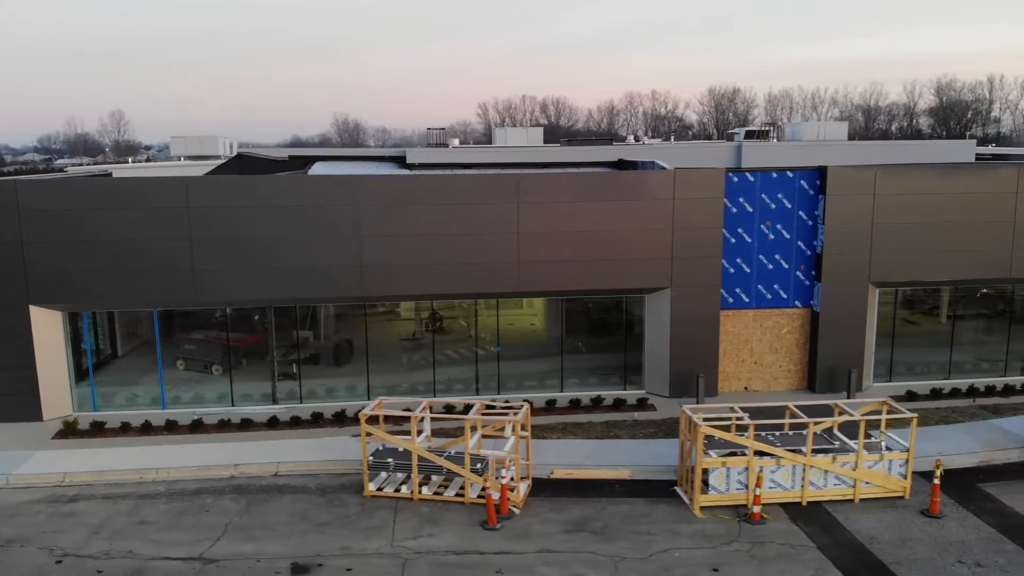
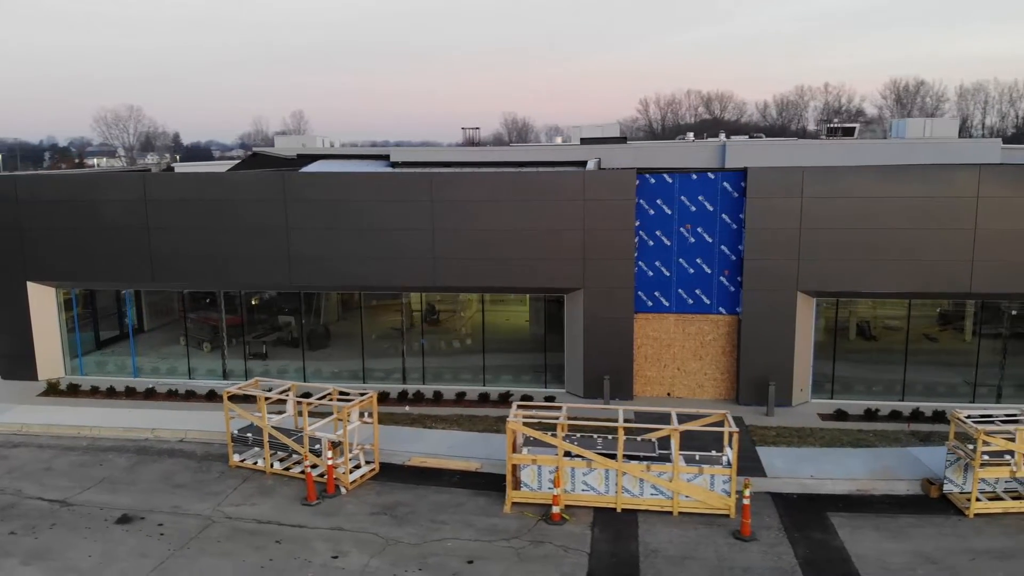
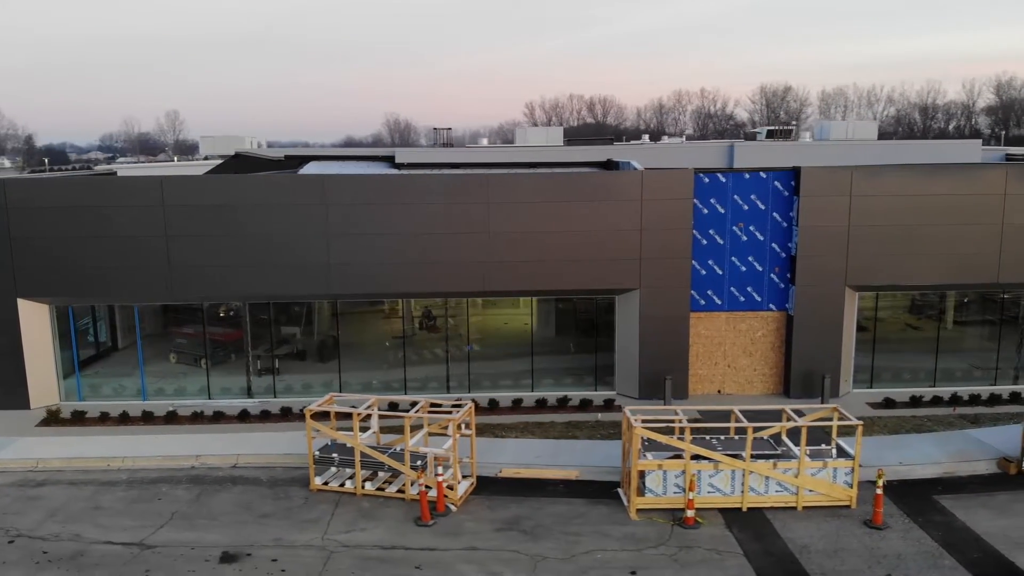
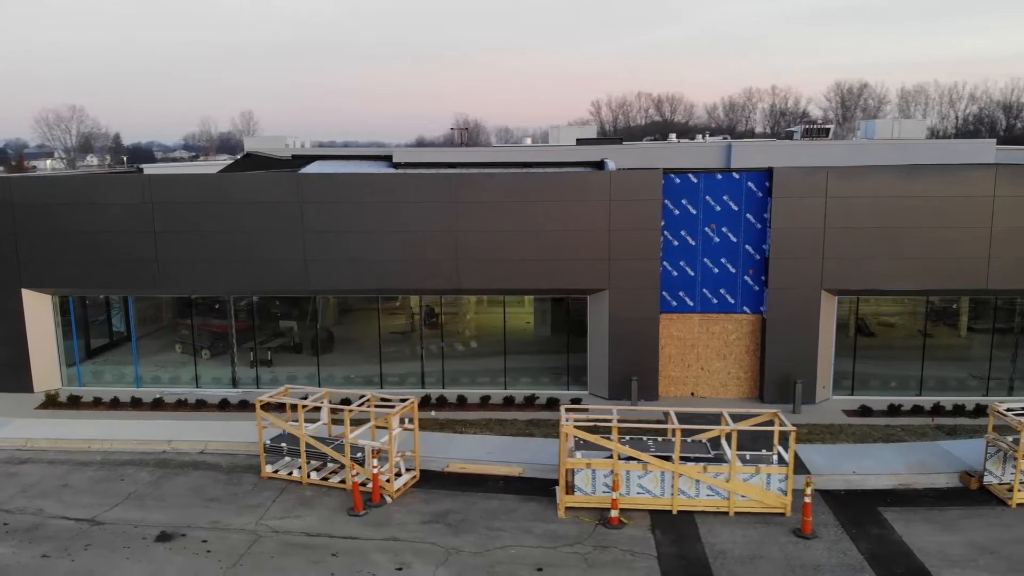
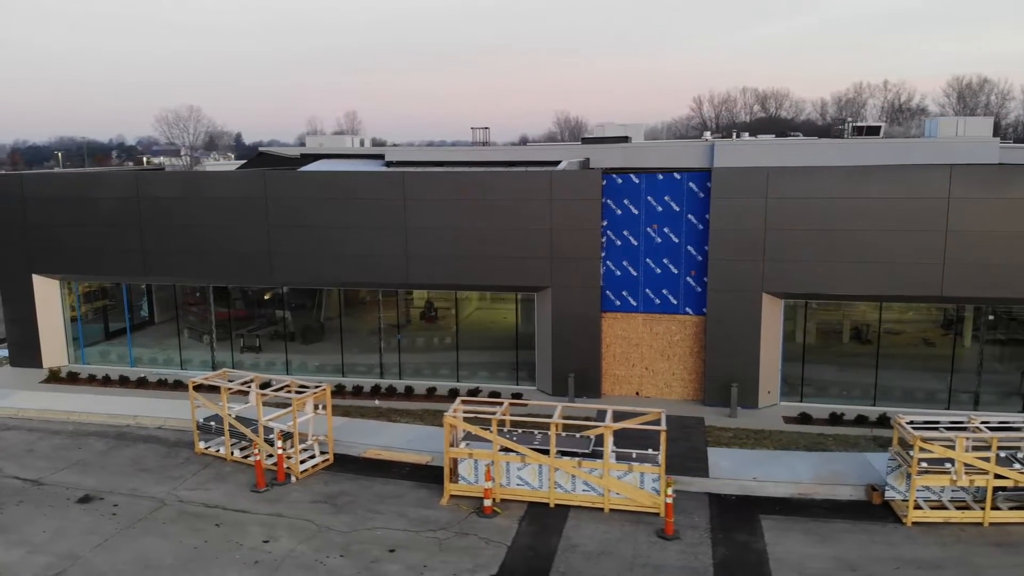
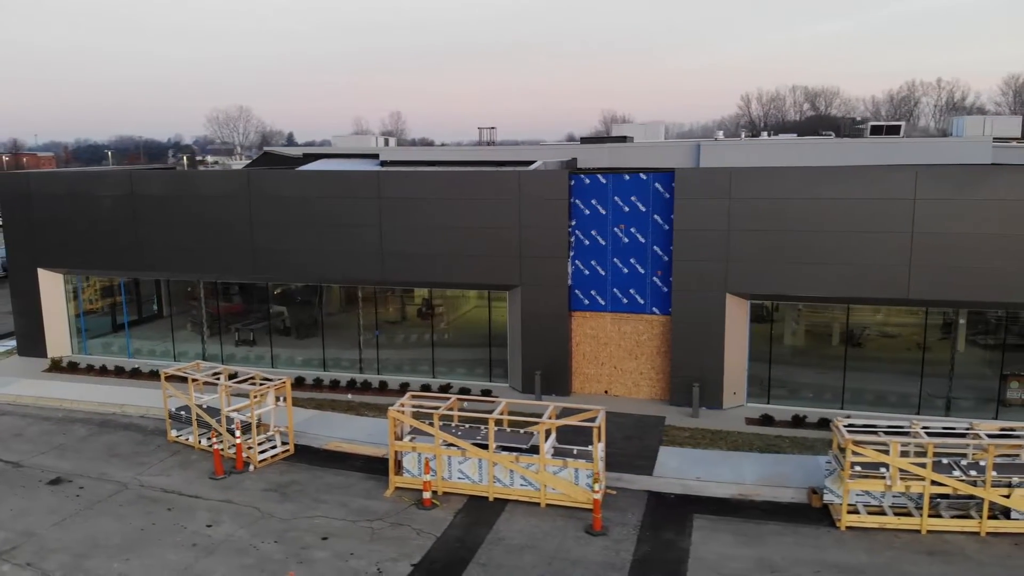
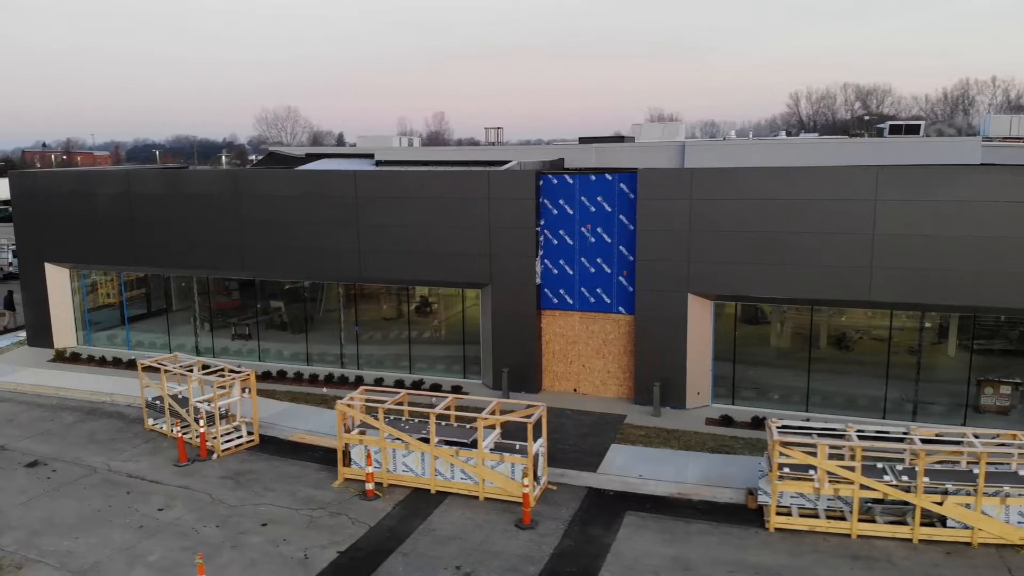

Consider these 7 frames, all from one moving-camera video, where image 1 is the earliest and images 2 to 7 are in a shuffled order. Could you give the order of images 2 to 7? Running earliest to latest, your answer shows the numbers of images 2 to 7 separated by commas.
3, 4, 2, 5, 6, 7
